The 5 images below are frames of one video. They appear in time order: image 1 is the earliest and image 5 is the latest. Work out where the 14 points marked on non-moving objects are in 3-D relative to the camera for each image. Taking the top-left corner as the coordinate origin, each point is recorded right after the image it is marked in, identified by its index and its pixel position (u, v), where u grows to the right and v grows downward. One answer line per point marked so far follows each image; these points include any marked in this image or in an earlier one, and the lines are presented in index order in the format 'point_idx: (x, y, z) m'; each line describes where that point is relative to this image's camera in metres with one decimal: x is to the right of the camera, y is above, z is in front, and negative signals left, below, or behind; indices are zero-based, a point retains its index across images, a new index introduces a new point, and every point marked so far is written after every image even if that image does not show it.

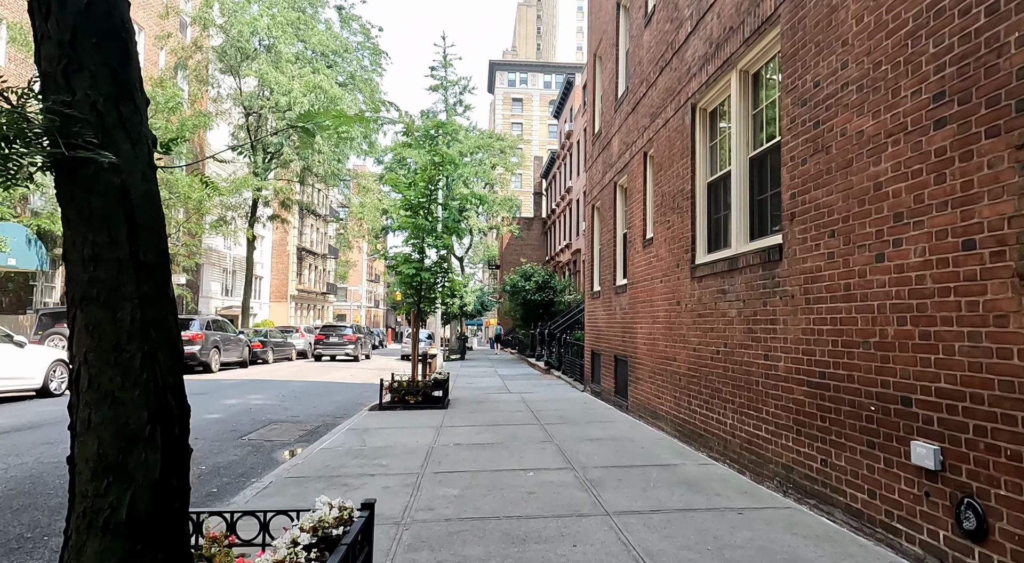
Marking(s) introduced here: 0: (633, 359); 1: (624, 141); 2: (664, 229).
0: (+1.9, -1.2, +9.3) m
1: (+1.9, +2.4, +10.1) m
2: (+2.0, +0.7, +7.8) m
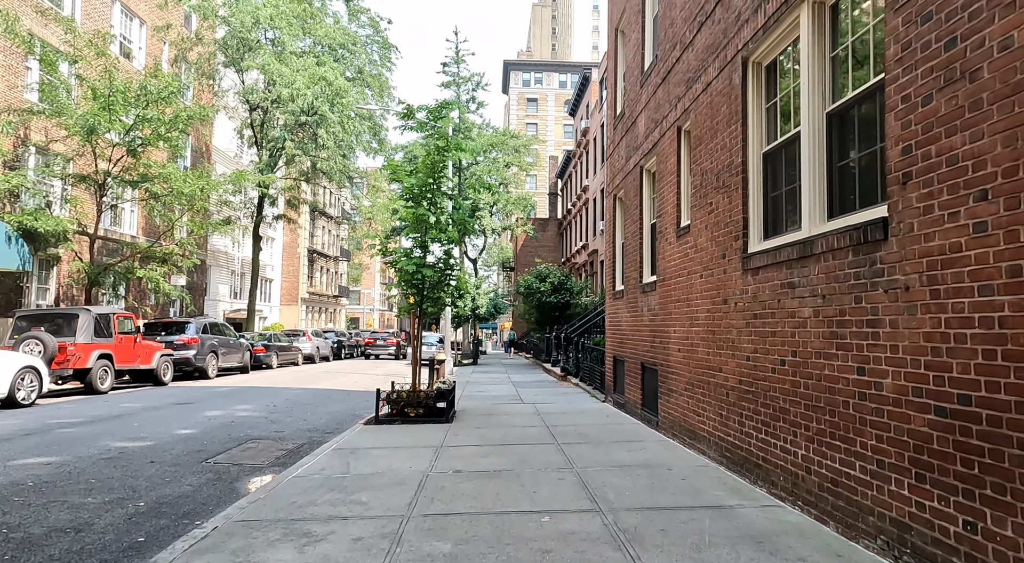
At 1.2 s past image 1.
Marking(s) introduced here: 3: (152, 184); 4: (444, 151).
0: (+2.1, -1.2, +8.0) m
1: (+2.1, +2.4, +8.8) m
2: (+2.1, +0.7, +6.6) m
3: (-11.0, +3.0, +17.9) m
4: (-1.3, +2.4, +10.8) m
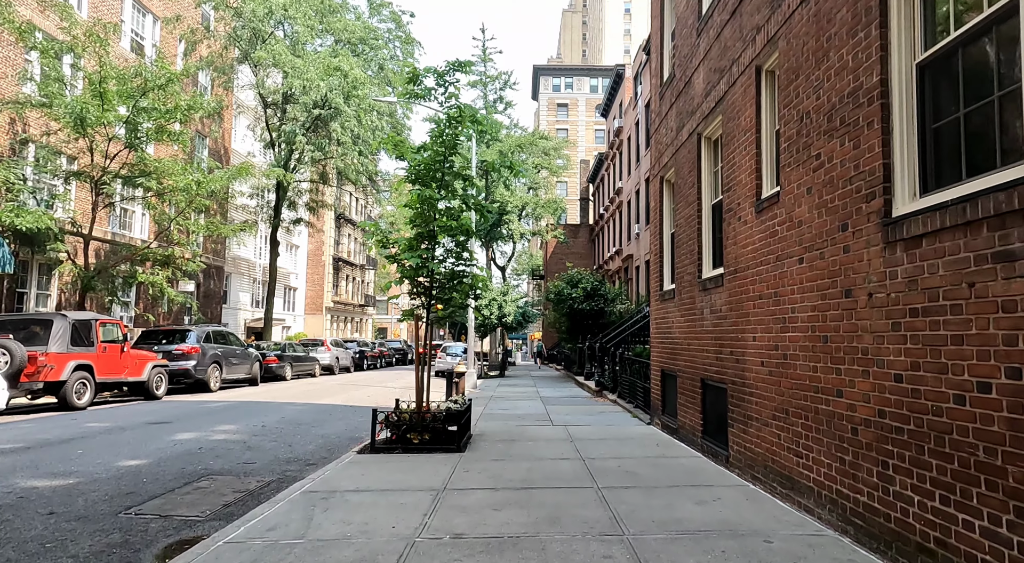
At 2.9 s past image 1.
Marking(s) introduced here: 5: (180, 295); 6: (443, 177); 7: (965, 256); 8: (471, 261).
0: (+2.3, -1.1, +6.1) m
1: (+2.4, +2.5, +7.0) m
2: (+2.3, +0.9, +4.7) m
3: (-10.2, +2.9, +16.7) m
4: (-0.9, +2.4, +9.1) m
5: (-10.9, -0.4, +19.4) m
6: (-1.1, +1.6, +9.2) m
7: (+2.3, +0.1, +3.0) m
8: (-0.6, +0.3, +9.4) m
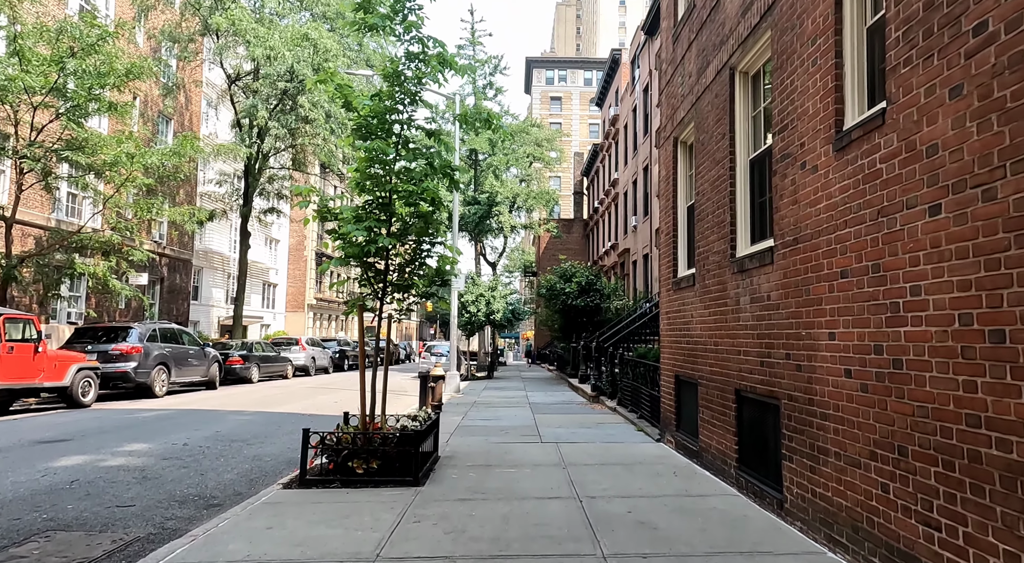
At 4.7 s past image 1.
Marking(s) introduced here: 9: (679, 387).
0: (+2.1, -0.9, +4.3) m
1: (+2.2, +2.7, +5.1) m
2: (+2.1, +1.0, +2.8) m
3: (-10.6, +3.1, +14.8) m
4: (-1.1, +2.6, +7.3) m
5: (-11.3, -0.2, +17.4) m
6: (-1.3, +1.8, +7.4) m
7: (+2.1, +0.3, +1.2) m
8: (-0.9, +0.5, +7.5) m
9: (+2.2, -1.4, +7.7) m
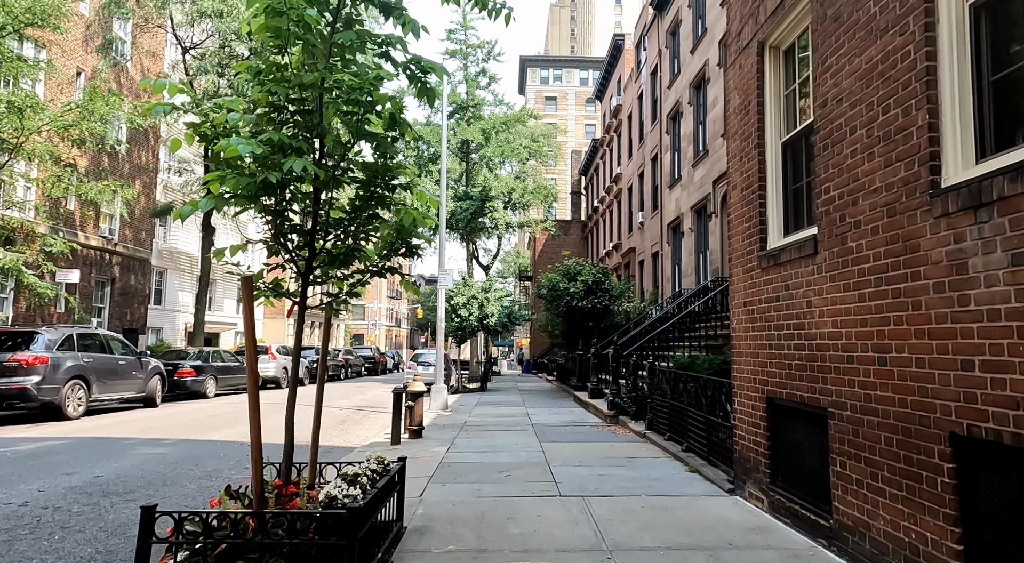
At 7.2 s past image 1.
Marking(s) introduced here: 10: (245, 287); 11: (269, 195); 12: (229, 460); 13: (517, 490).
0: (+2.2, -0.6, +1.6) m
1: (+2.2, +3.0, +2.5) m
2: (+2.2, +1.3, +0.2) m
3: (-10.6, +3.2, +12.0) m
4: (-1.1, +2.8, +4.6) m
5: (-11.4, -0.1, +14.6) m
6: (-1.3, +2.1, +4.7) m
7: (+2.2, +0.6, -1.5) m
8: (-0.9, +0.8, +4.9) m
9: (+2.2, -1.1, +5.0) m
10: (-1.7, -0.2, +4.2) m
11: (-1.7, +0.6, +4.3) m
12: (-3.7, -2.4, +7.9) m
13: (+0.1, -2.1, +6.1) m
